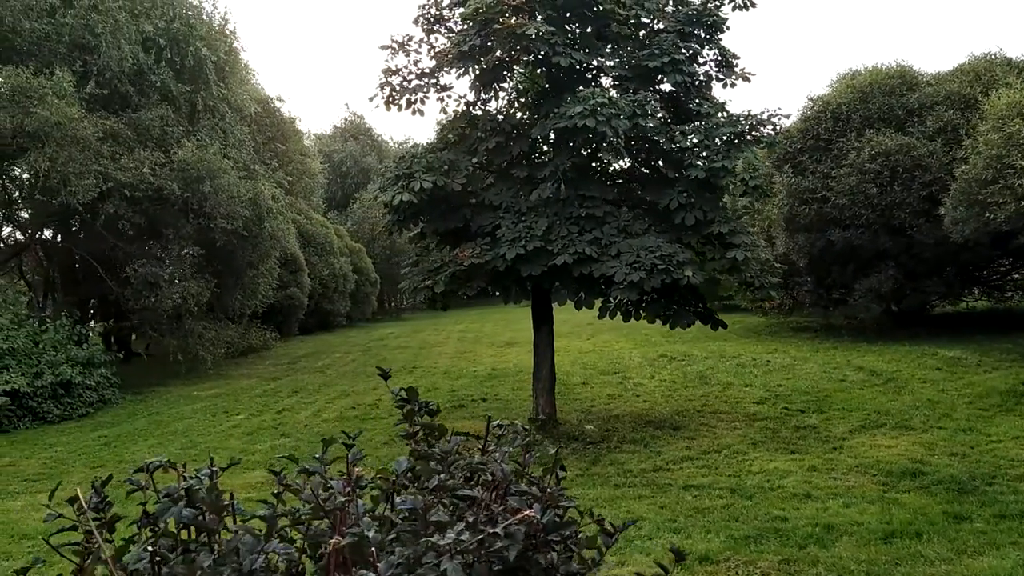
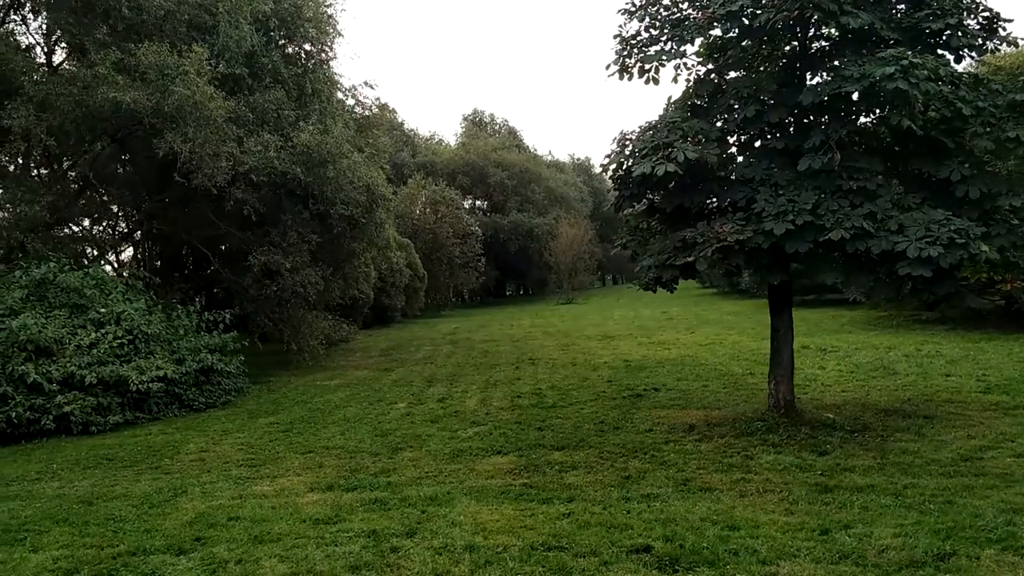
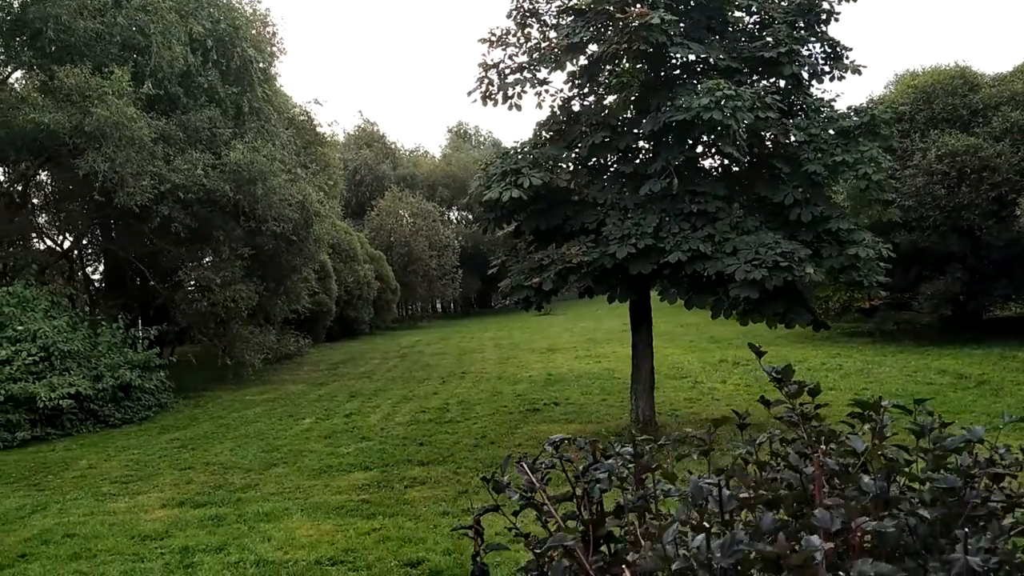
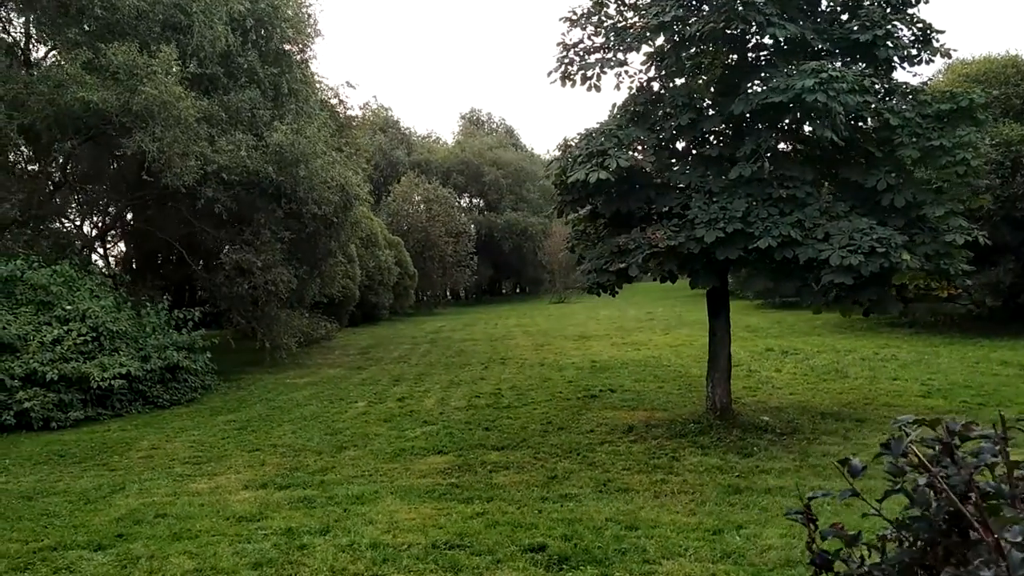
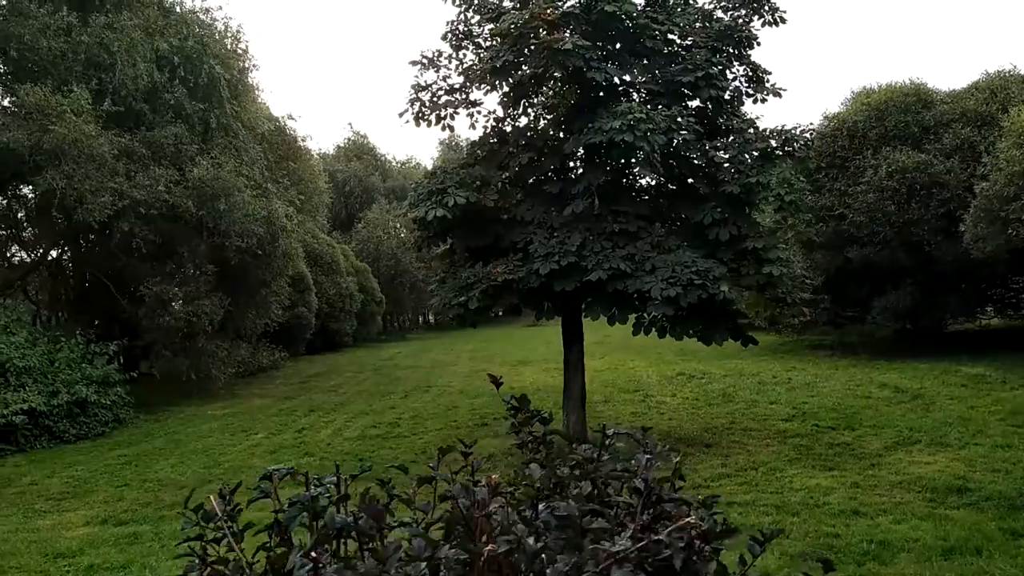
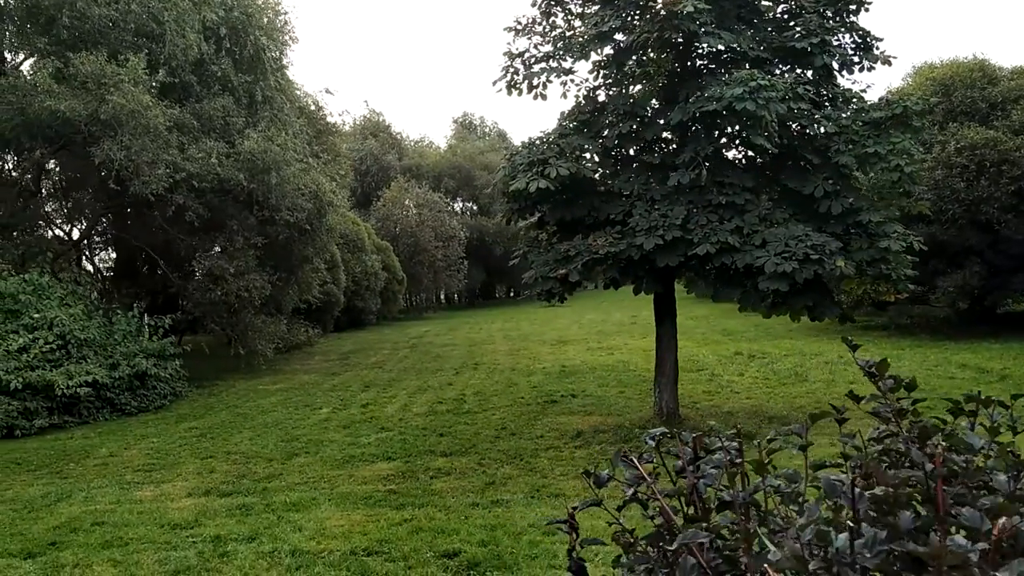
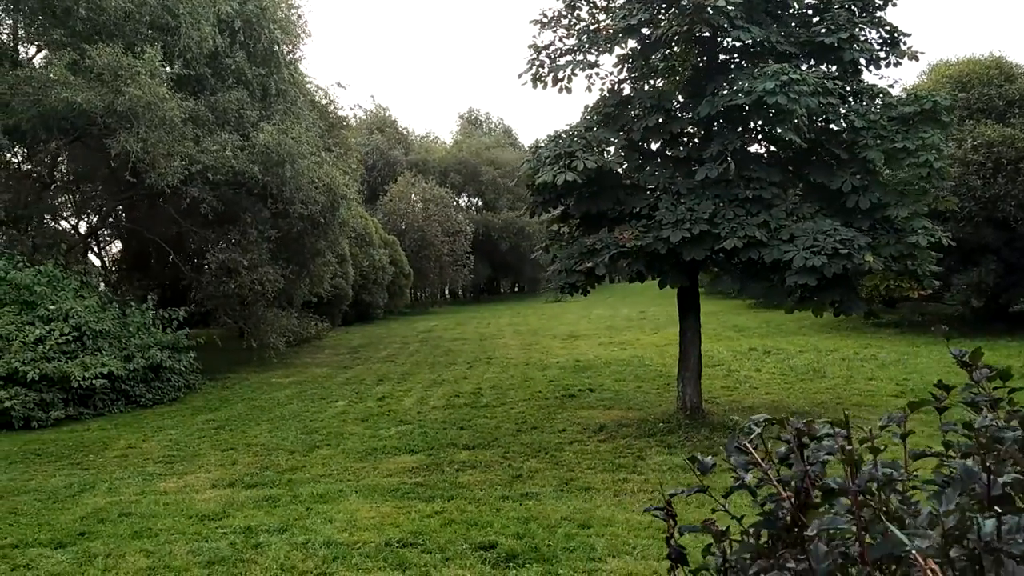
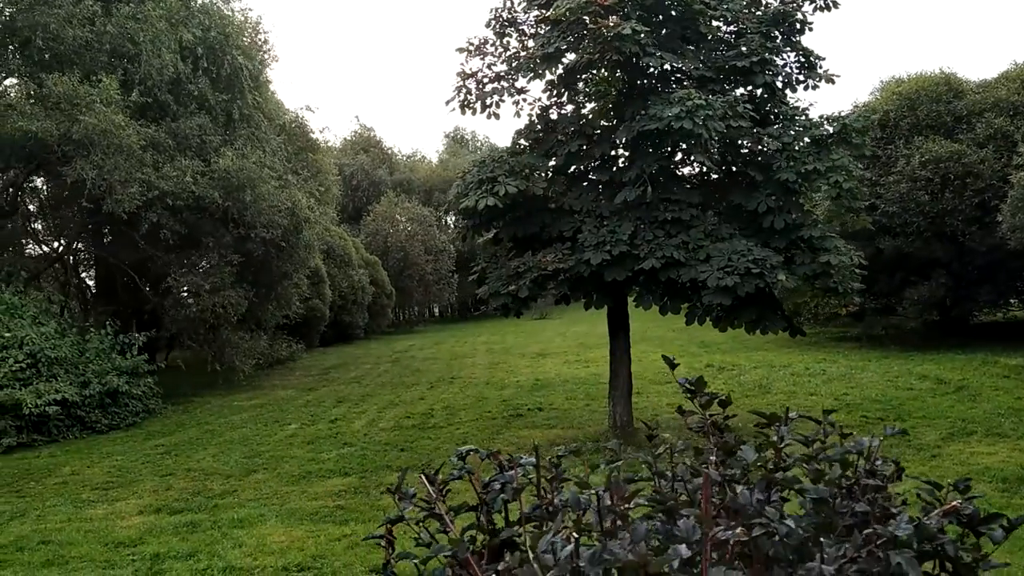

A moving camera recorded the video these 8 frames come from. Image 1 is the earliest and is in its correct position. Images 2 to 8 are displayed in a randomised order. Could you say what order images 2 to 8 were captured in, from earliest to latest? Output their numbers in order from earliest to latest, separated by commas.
5, 8, 3, 6, 7, 4, 2
